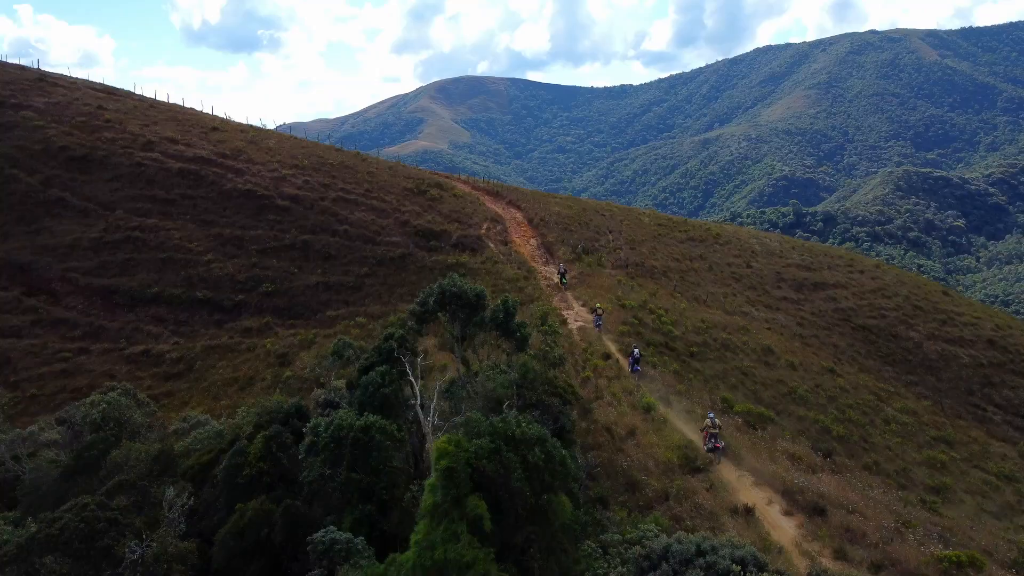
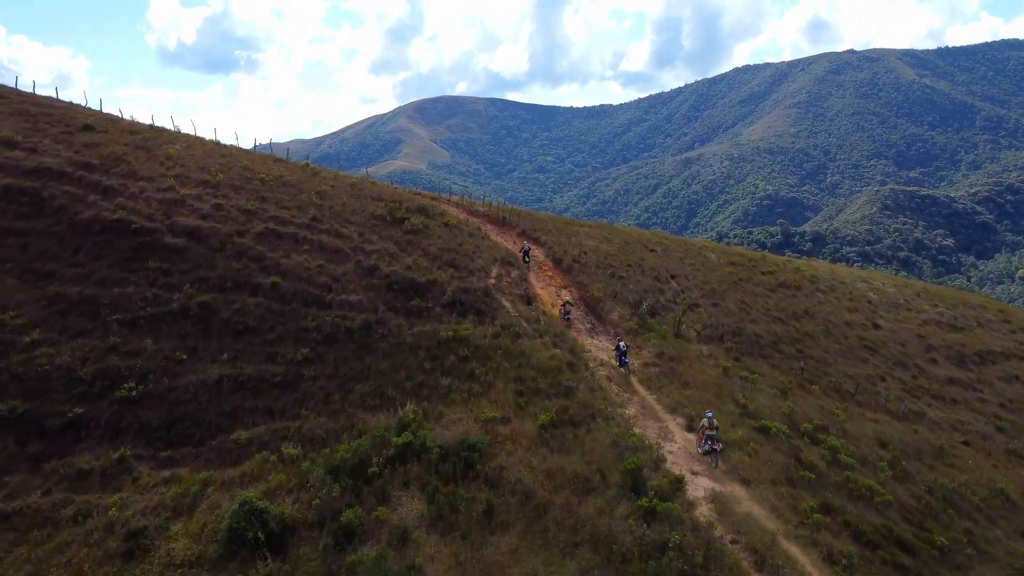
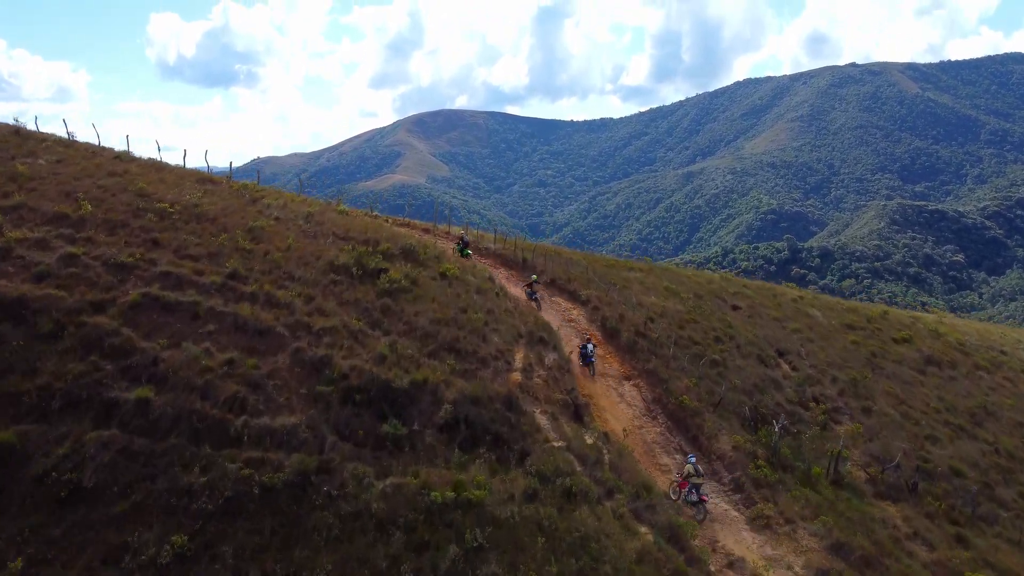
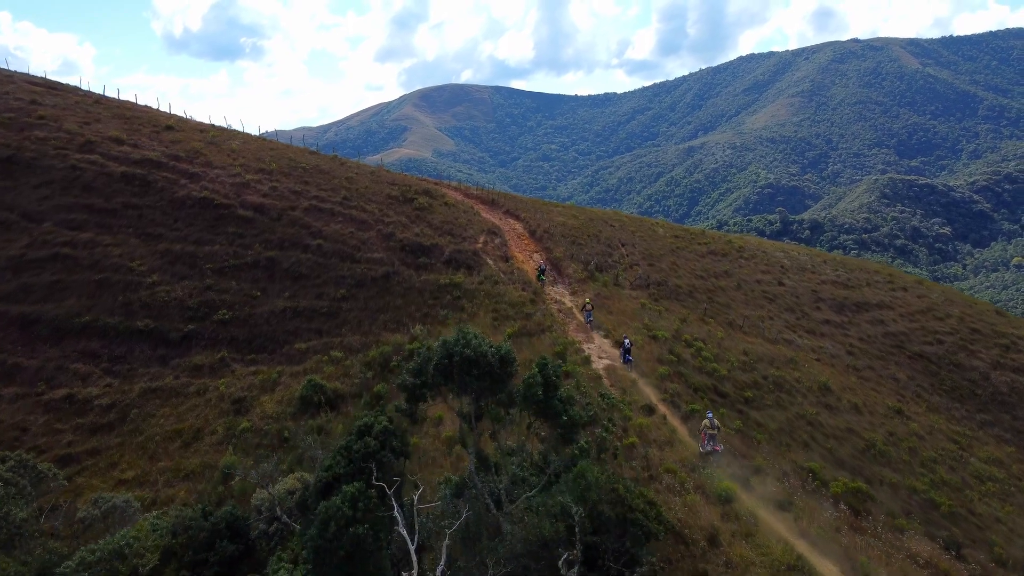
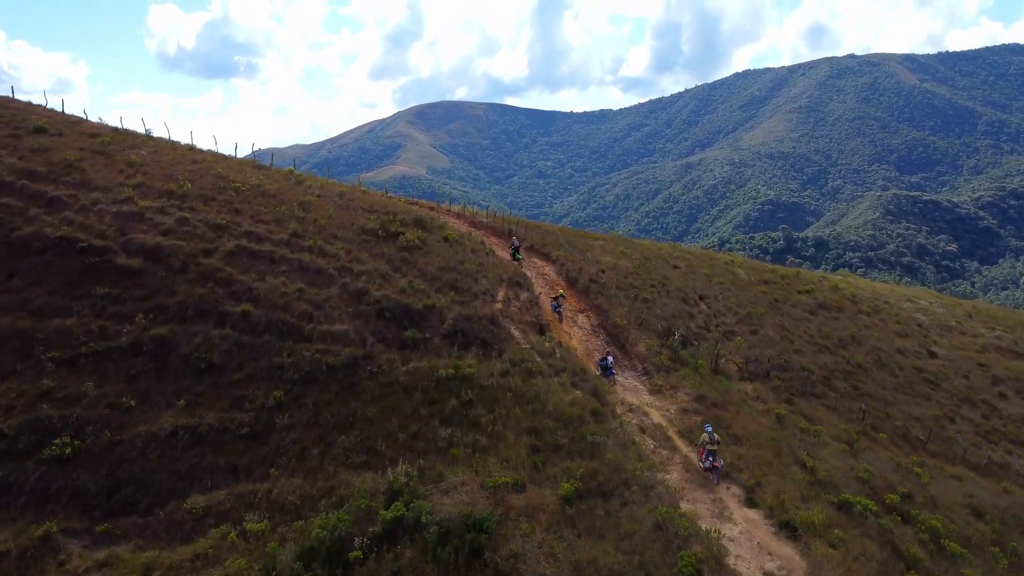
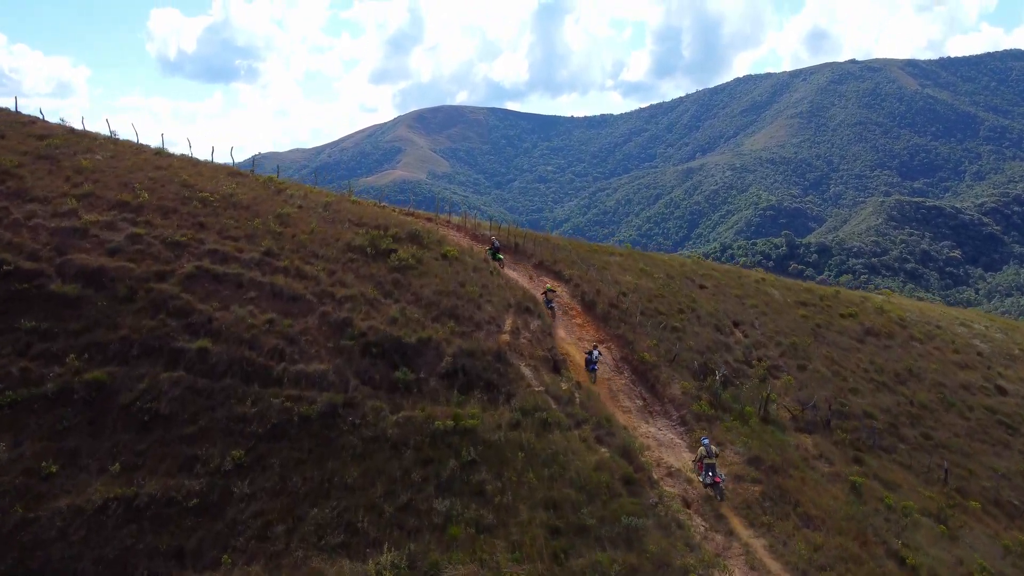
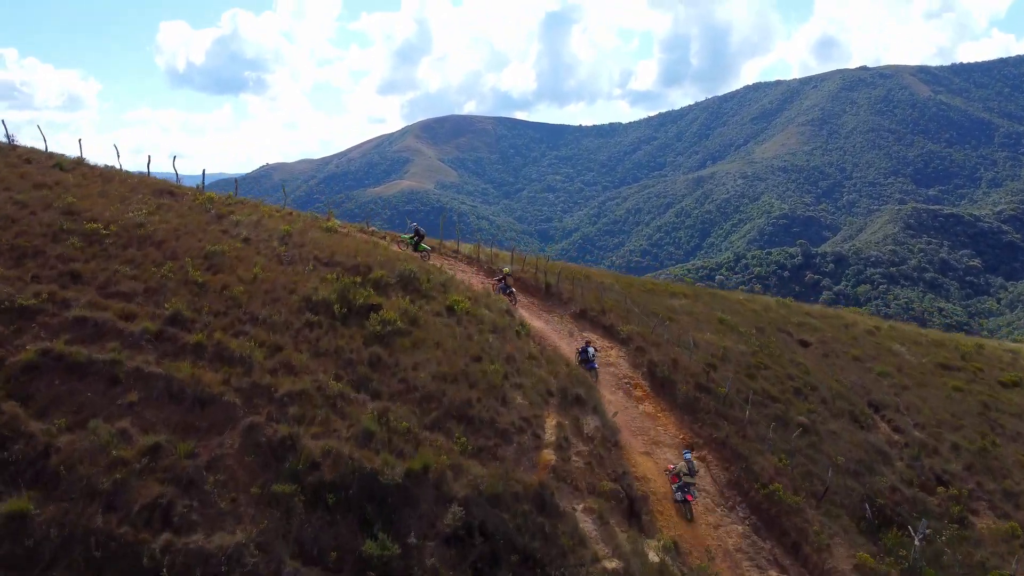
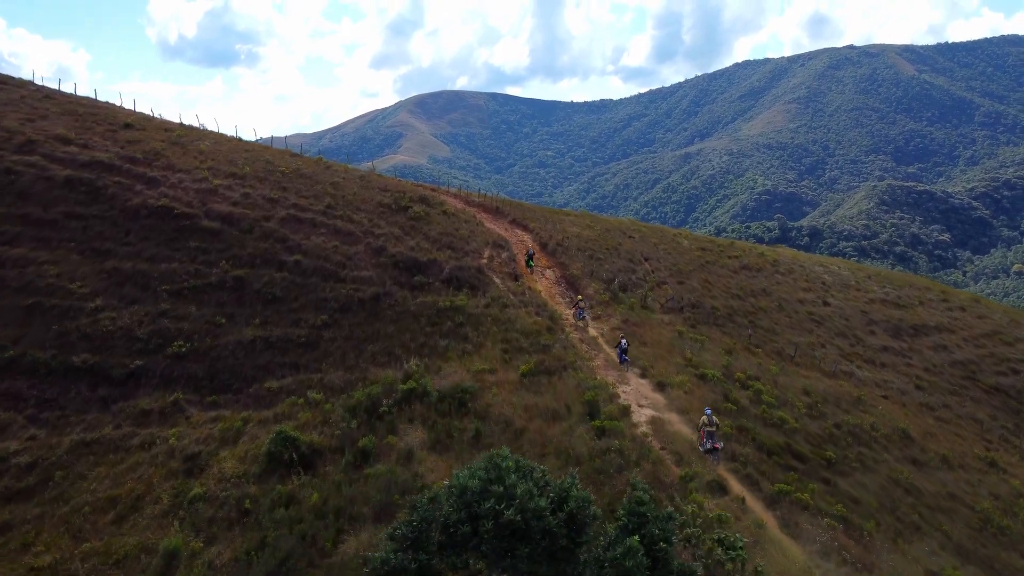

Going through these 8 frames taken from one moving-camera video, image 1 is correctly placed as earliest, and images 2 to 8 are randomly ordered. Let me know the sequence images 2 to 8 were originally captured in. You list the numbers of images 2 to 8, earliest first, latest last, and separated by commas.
4, 8, 2, 5, 6, 3, 7
